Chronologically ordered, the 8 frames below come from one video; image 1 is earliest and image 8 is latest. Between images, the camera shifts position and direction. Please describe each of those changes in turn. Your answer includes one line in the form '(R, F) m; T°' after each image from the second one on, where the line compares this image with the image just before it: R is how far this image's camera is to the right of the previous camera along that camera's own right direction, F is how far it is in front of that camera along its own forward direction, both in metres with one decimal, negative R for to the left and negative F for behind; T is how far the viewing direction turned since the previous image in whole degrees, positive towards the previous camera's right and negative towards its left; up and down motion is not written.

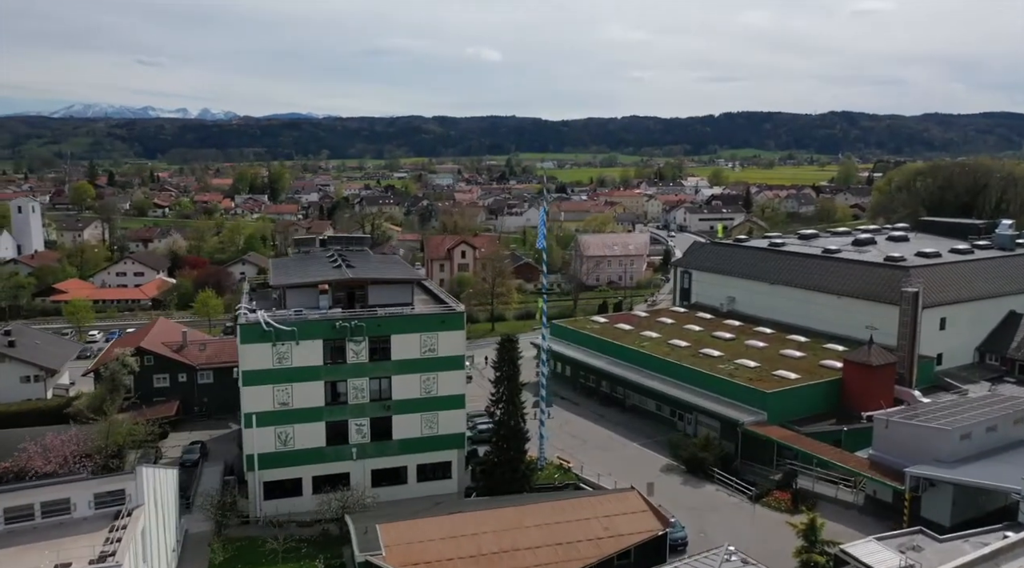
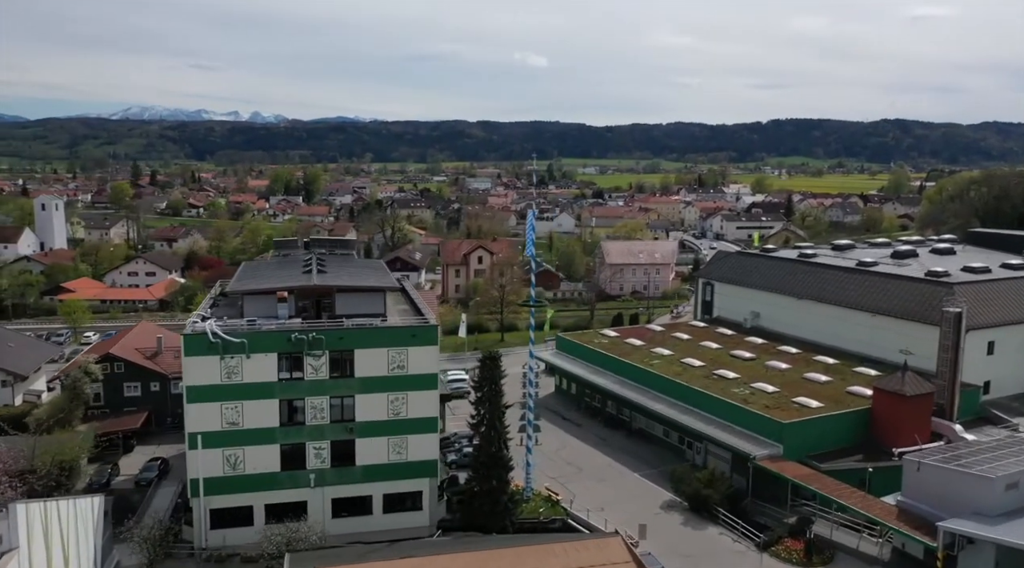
(+1.9, +3.4) m; -3°
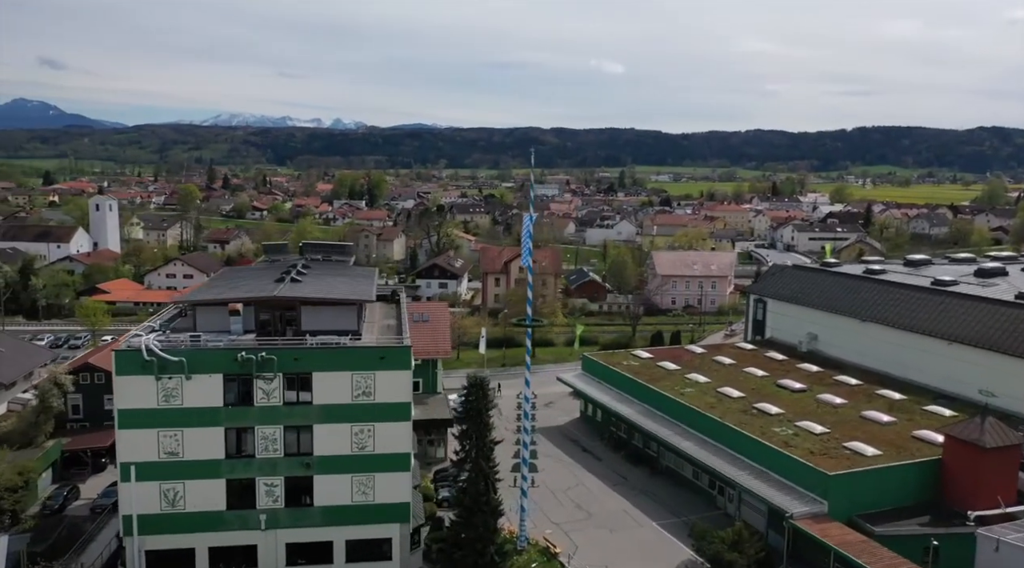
(+2.2, +4.3) m; -5°
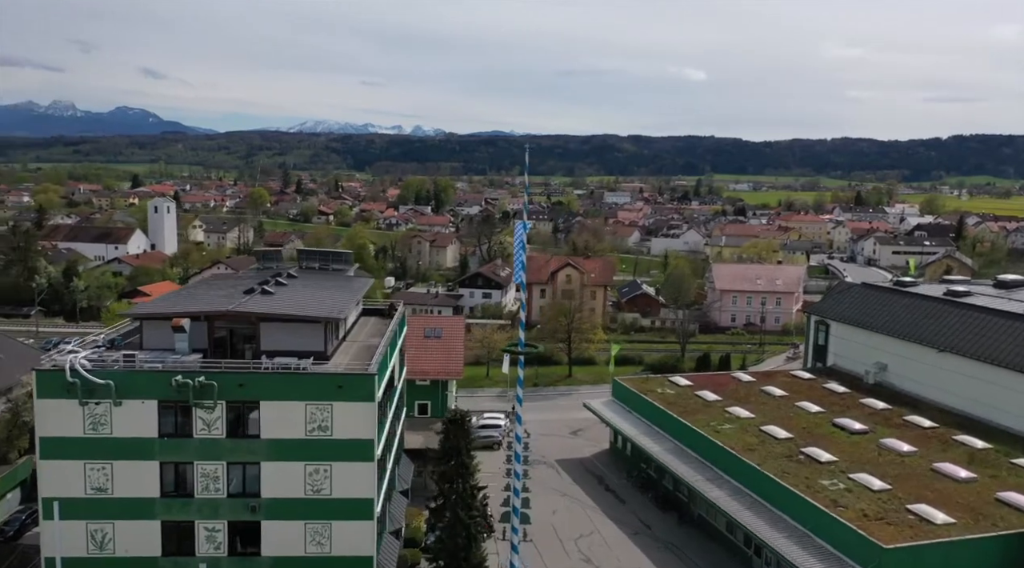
(+2.0, +3.8) m; -5°
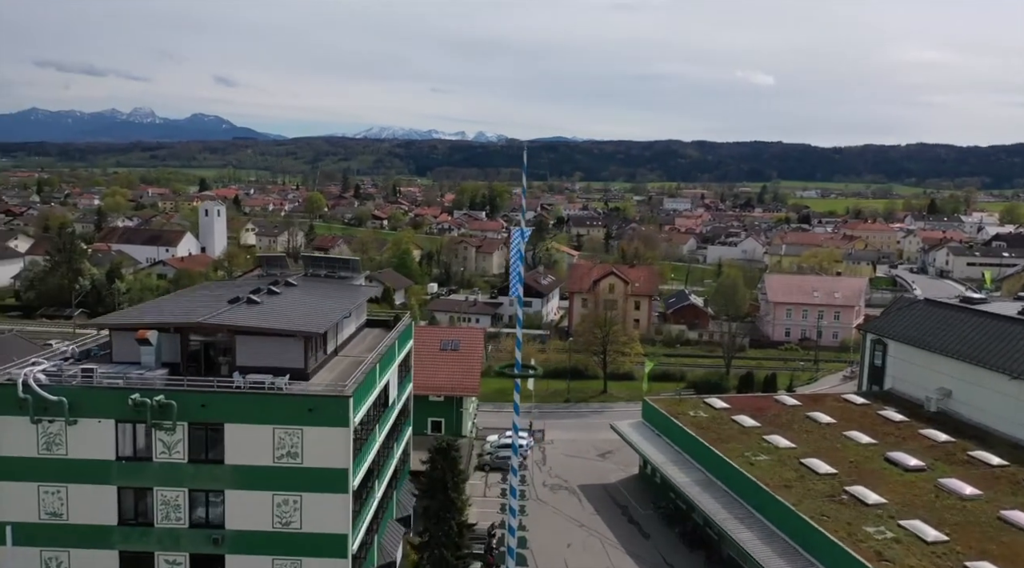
(+1.3, +2.3) m; -4°
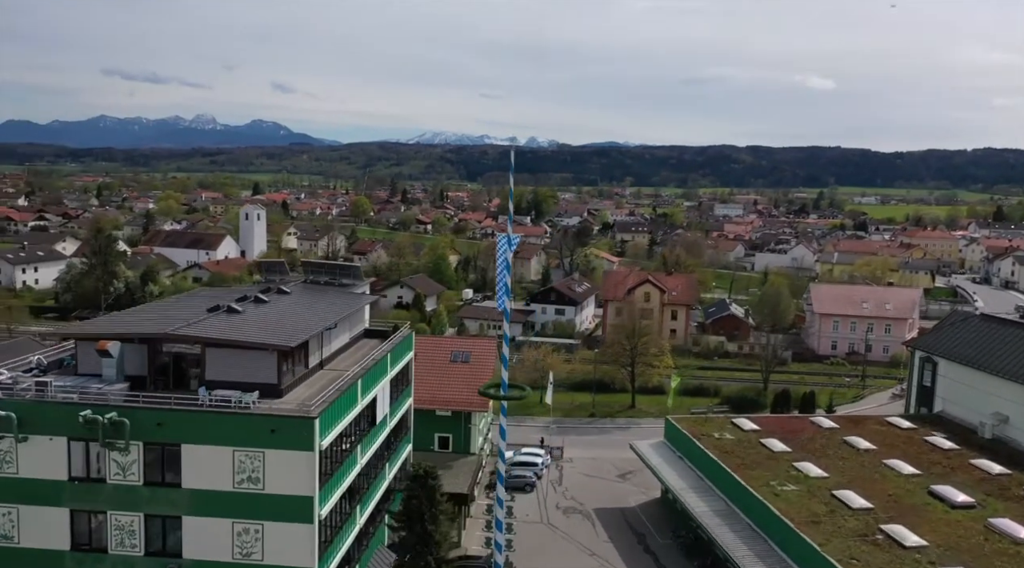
(+1.1, +1.8) m; -3°
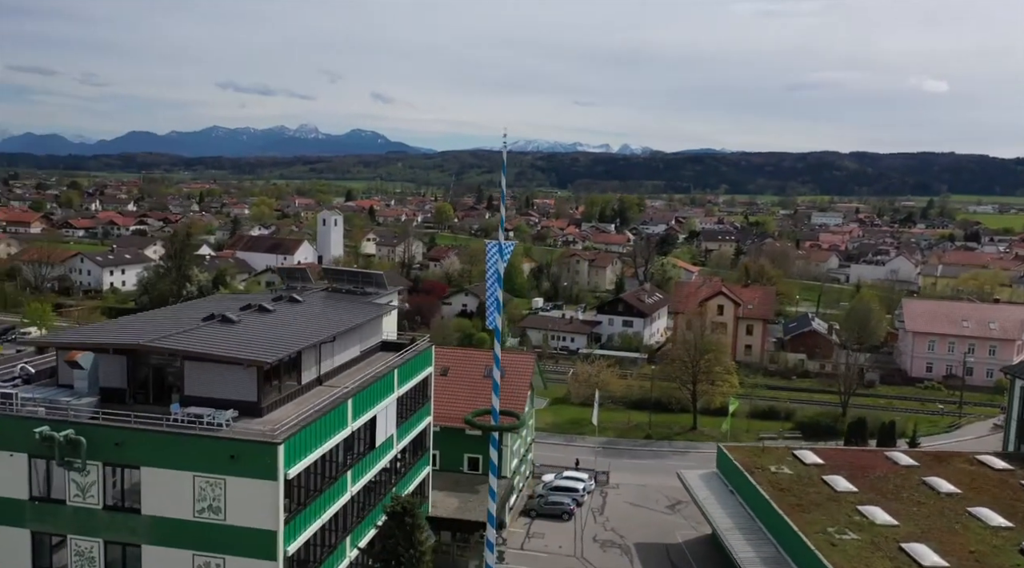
(+1.4, +2.1) m; -6°
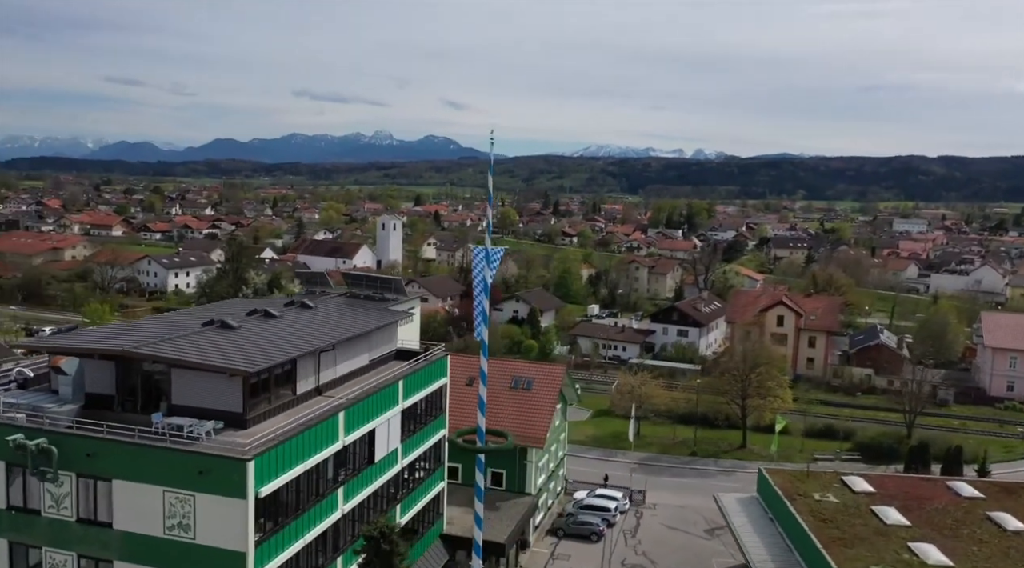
(+1.1, +1.3) m; -4°
